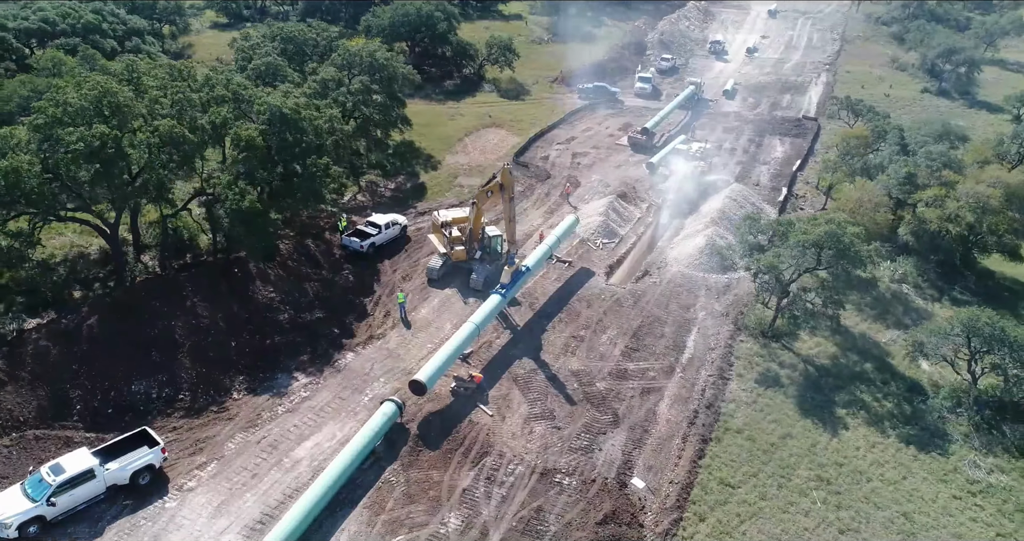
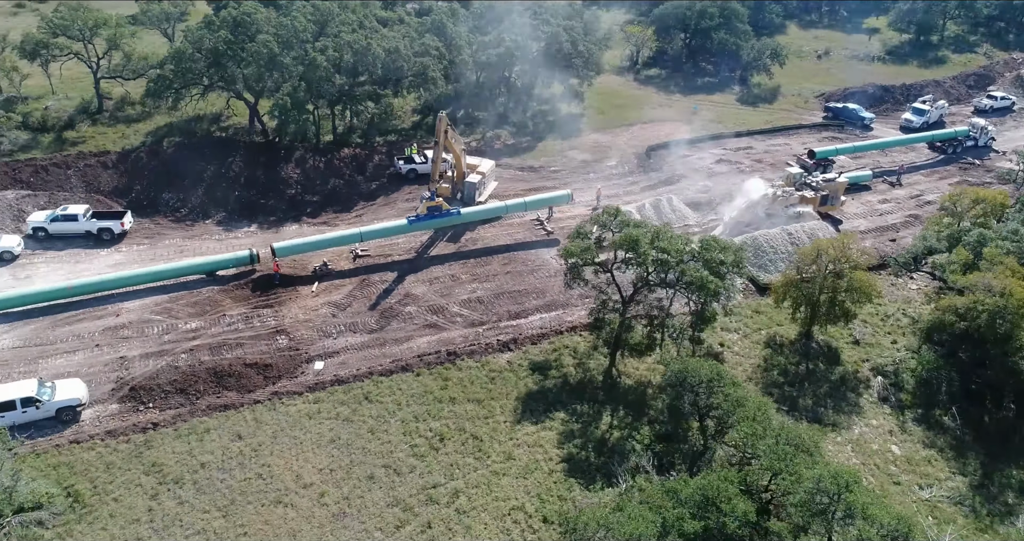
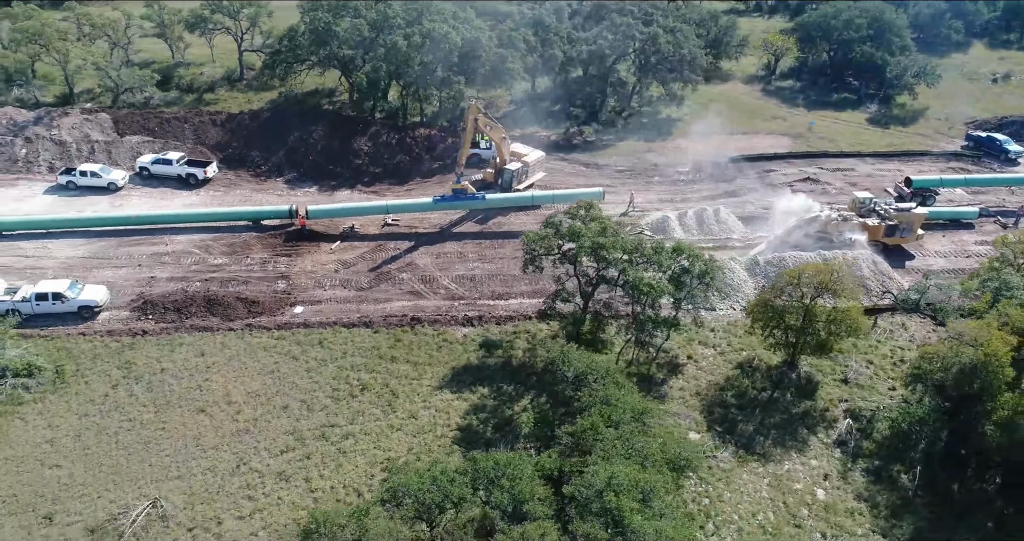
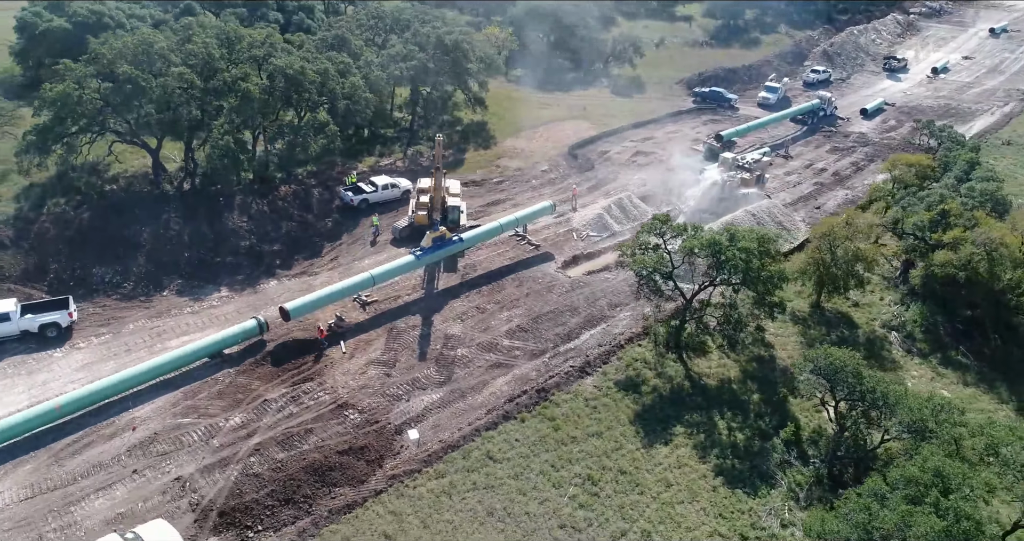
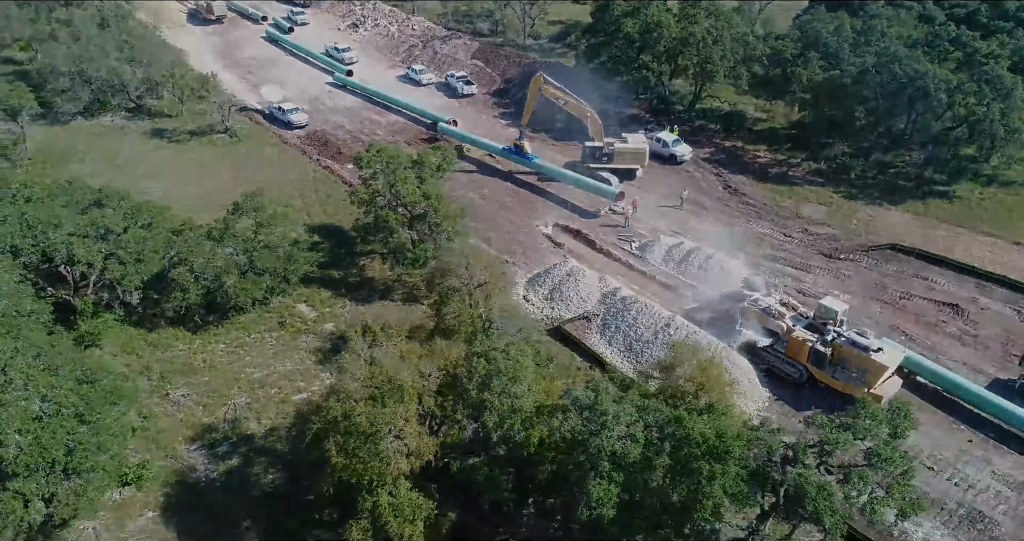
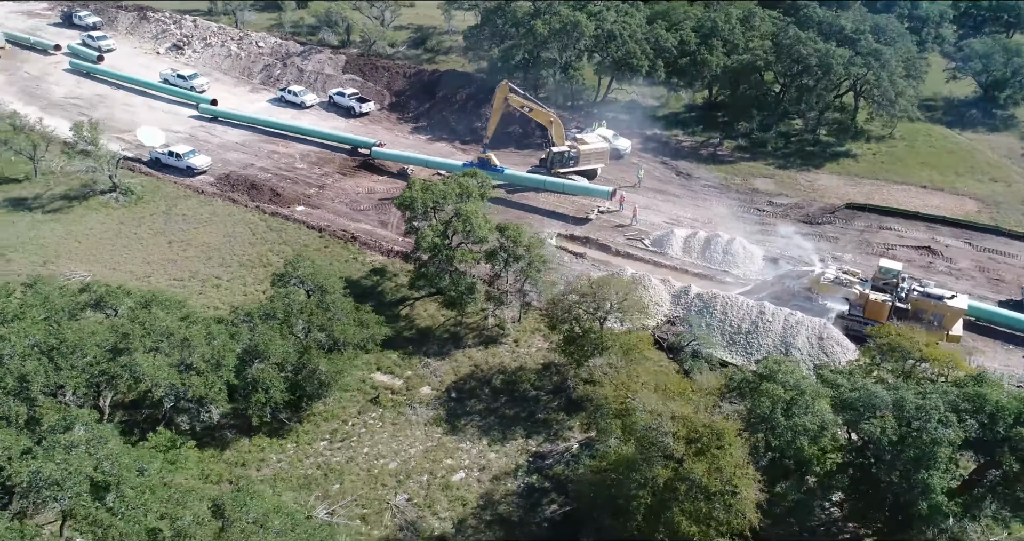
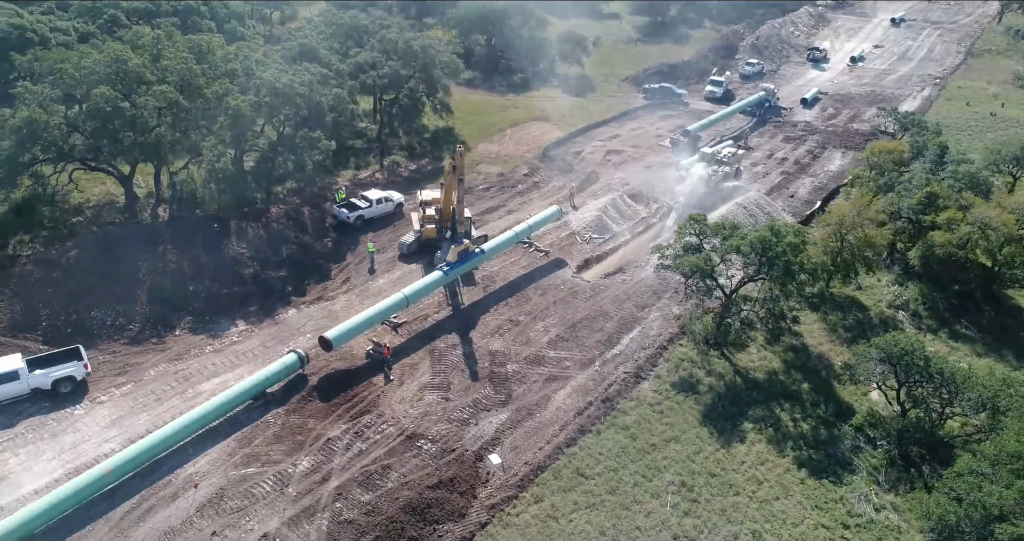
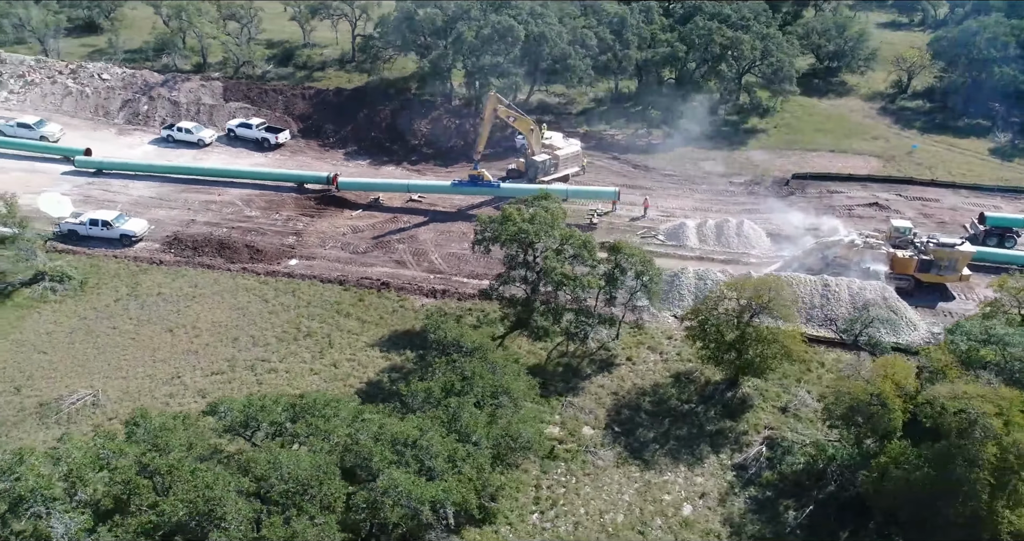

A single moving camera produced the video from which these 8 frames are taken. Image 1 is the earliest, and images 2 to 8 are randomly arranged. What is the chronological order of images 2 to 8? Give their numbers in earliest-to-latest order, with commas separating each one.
7, 4, 2, 3, 8, 6, 5
